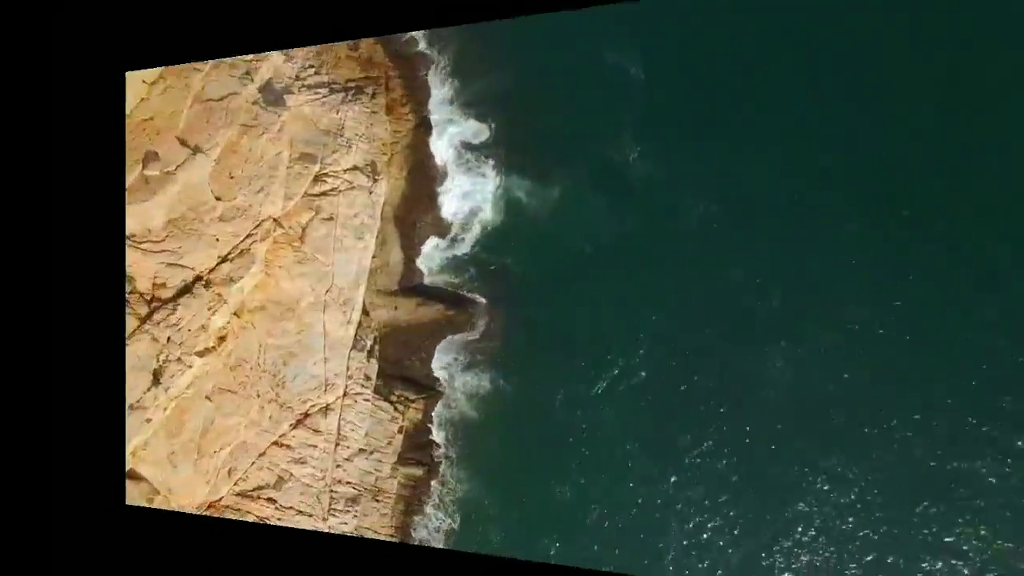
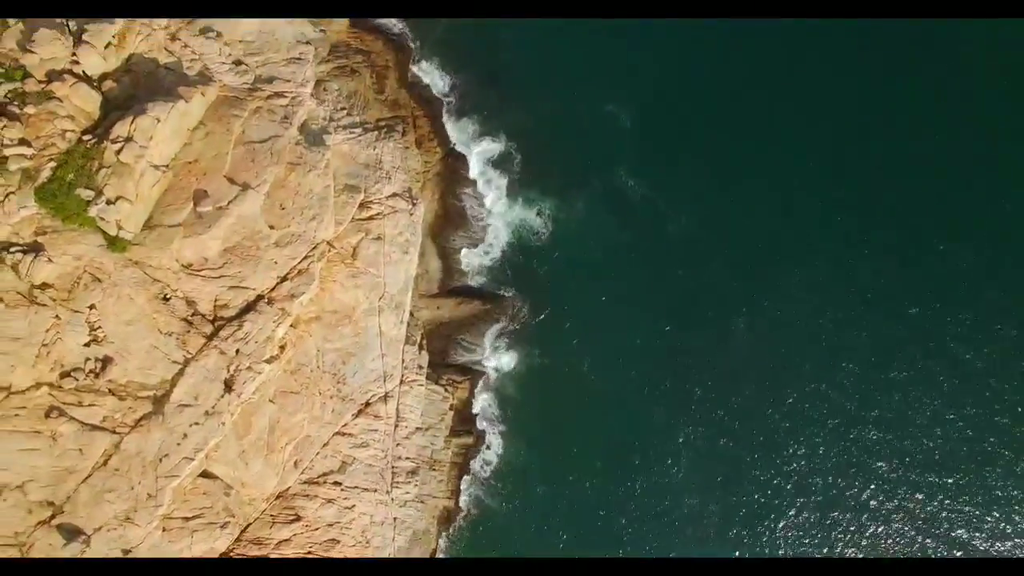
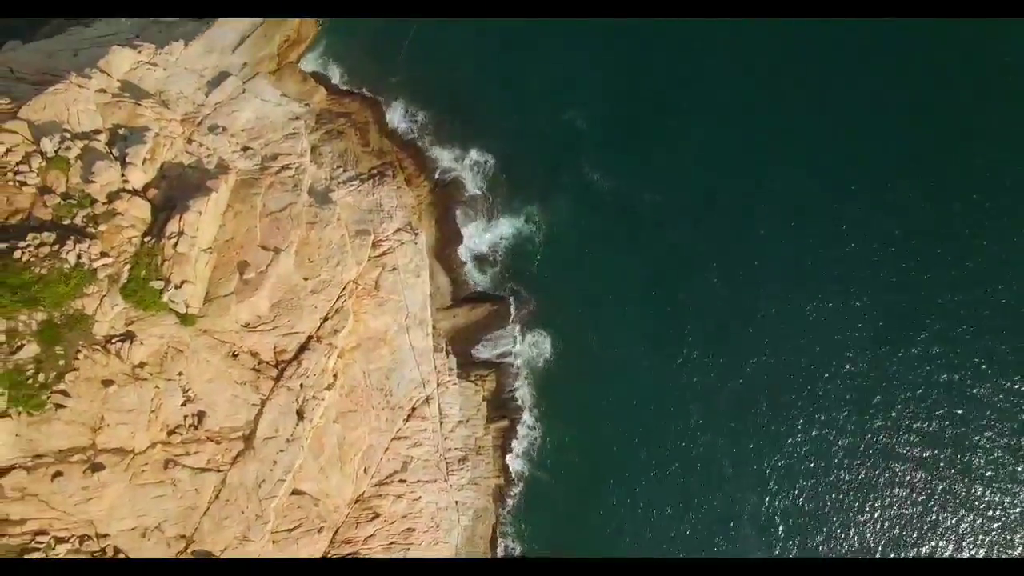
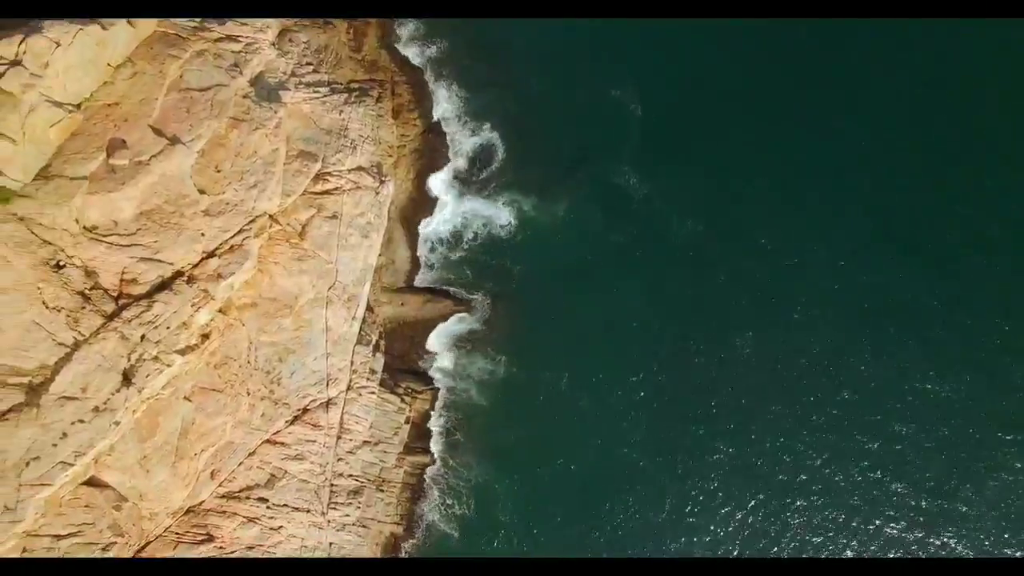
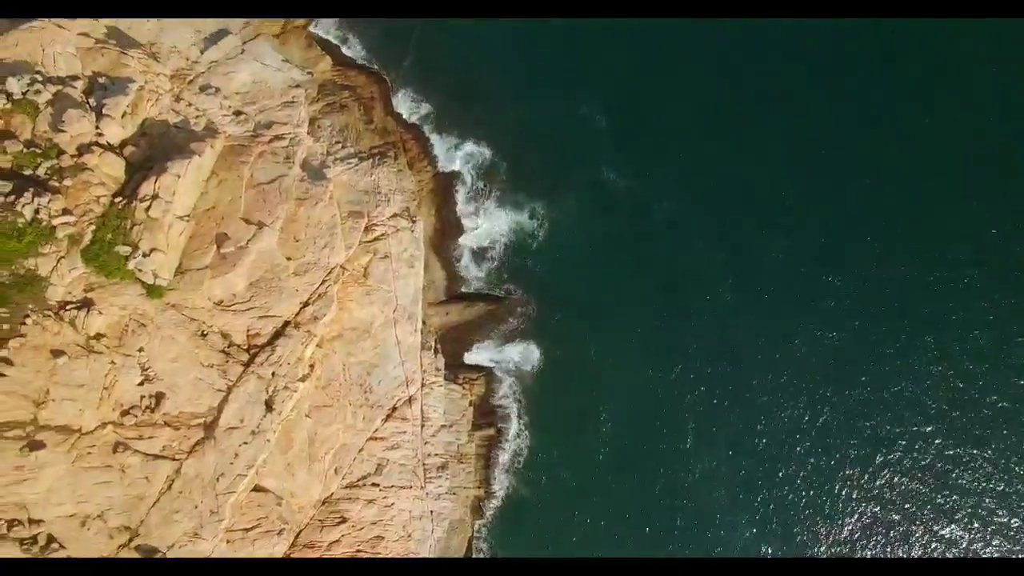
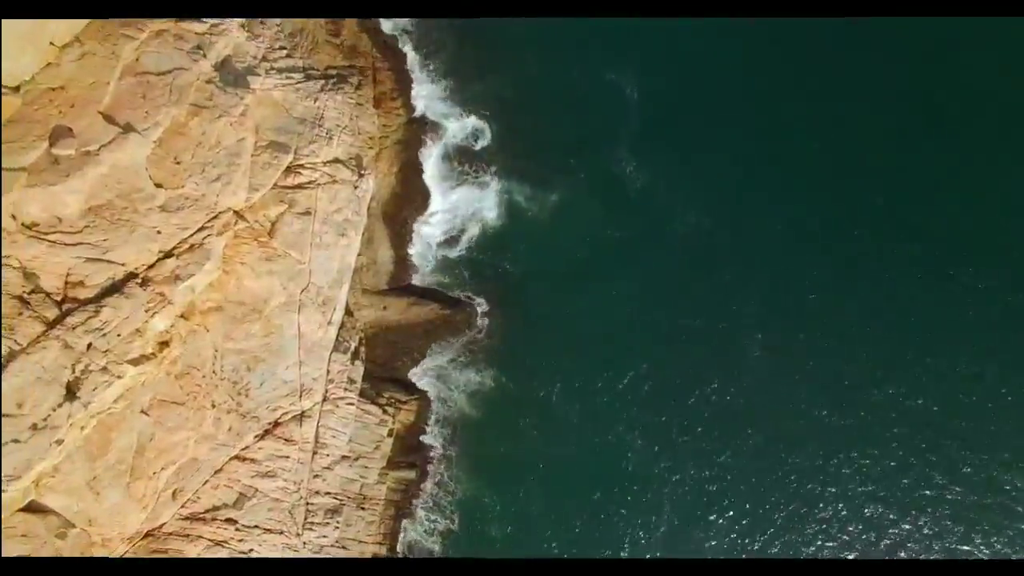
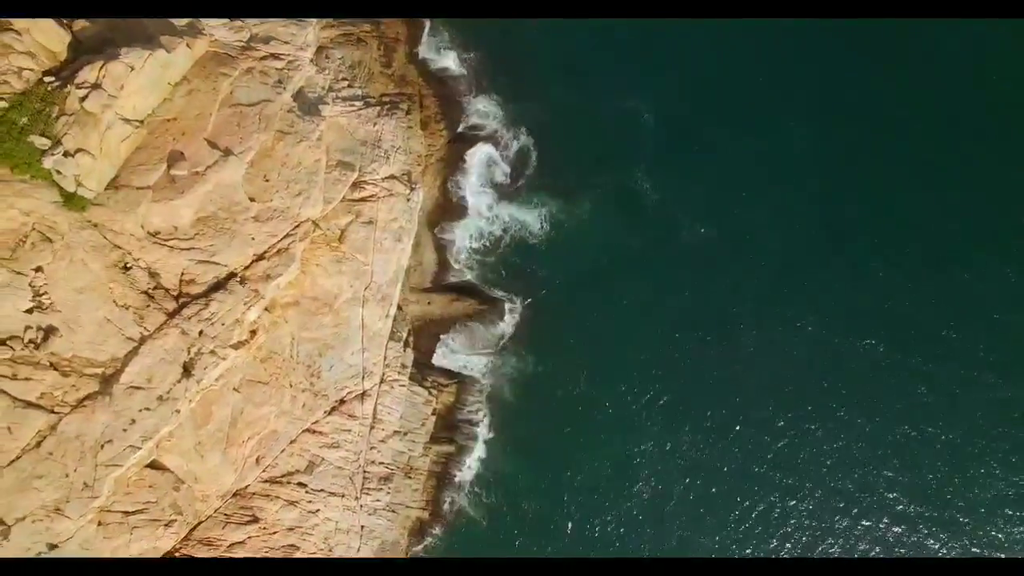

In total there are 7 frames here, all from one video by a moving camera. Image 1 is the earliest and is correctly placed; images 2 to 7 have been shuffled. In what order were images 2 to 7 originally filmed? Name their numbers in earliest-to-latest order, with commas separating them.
6, 4, 7, 2, 5, 3
